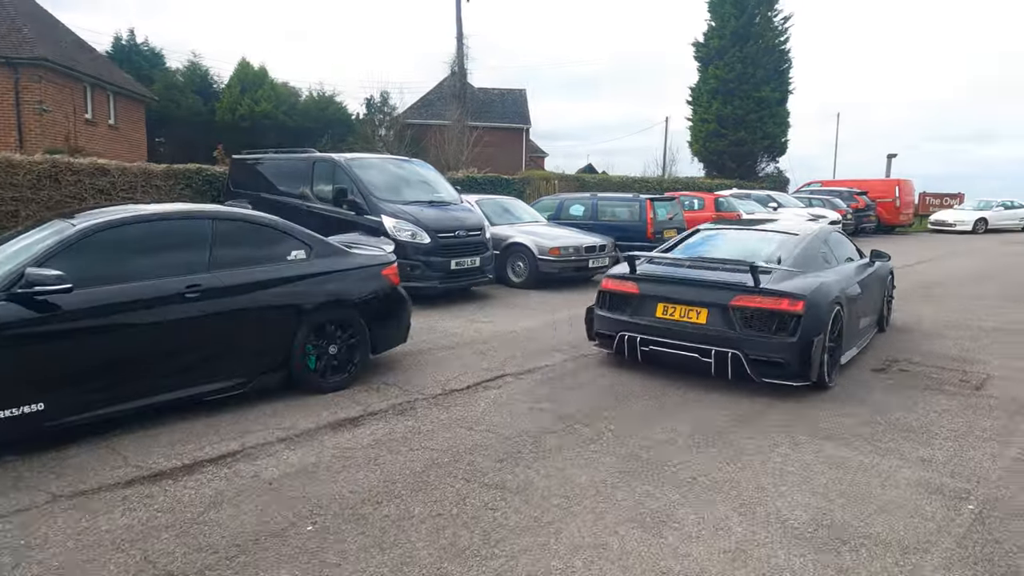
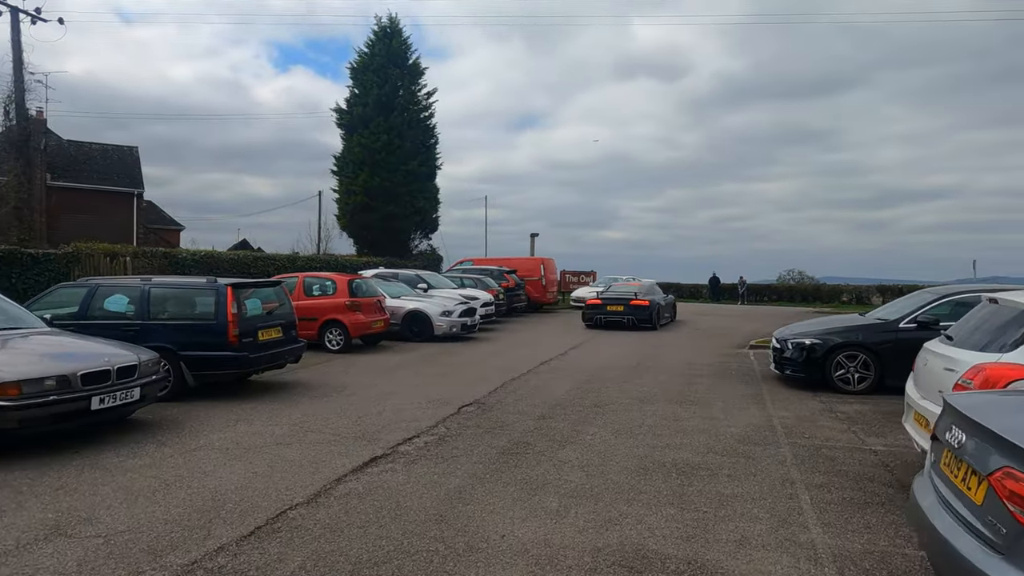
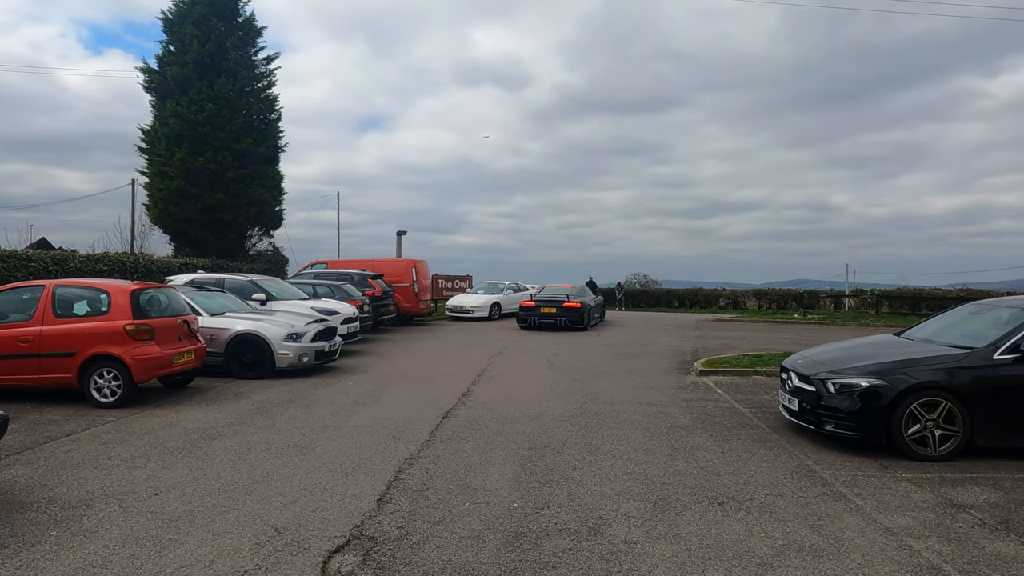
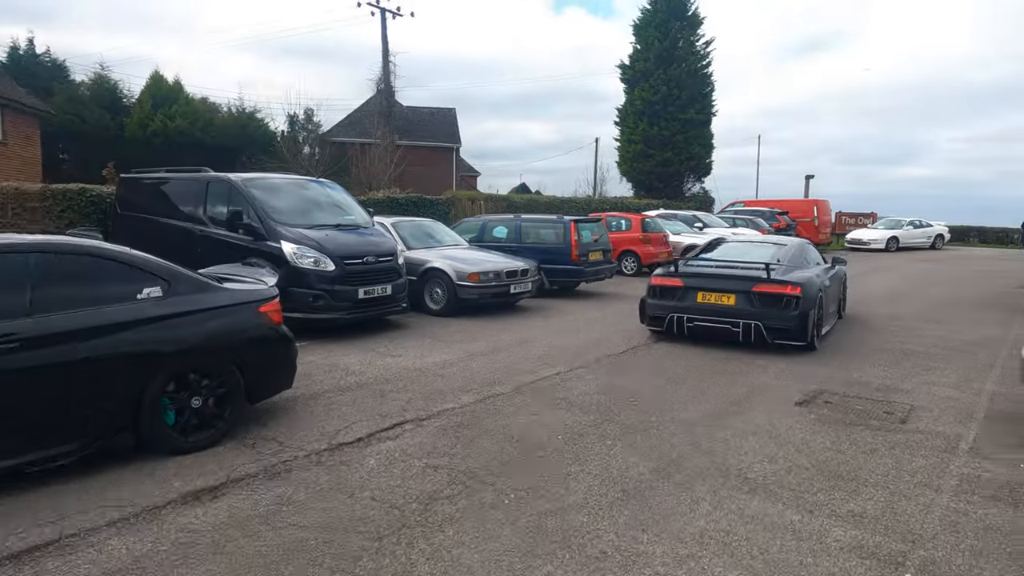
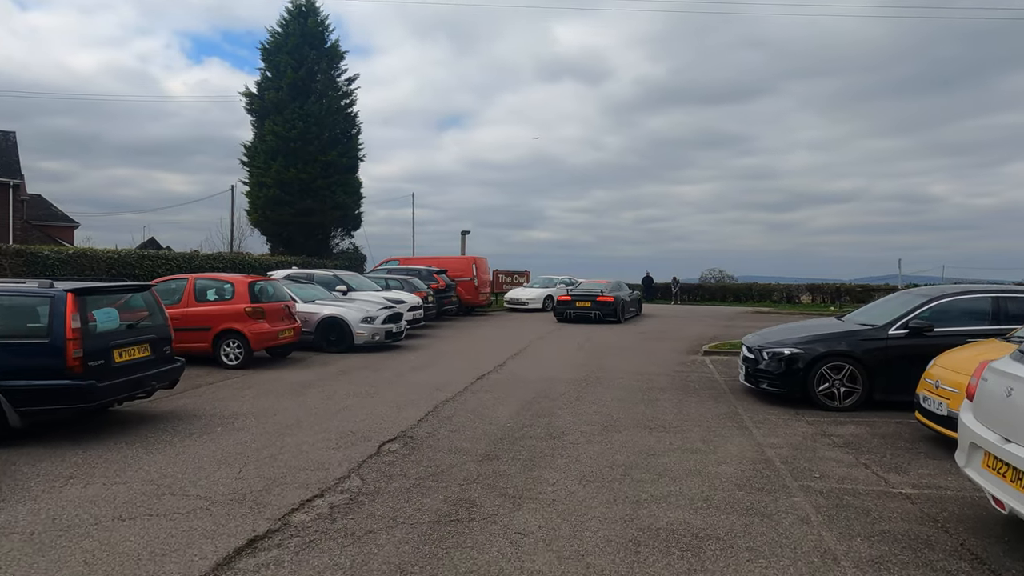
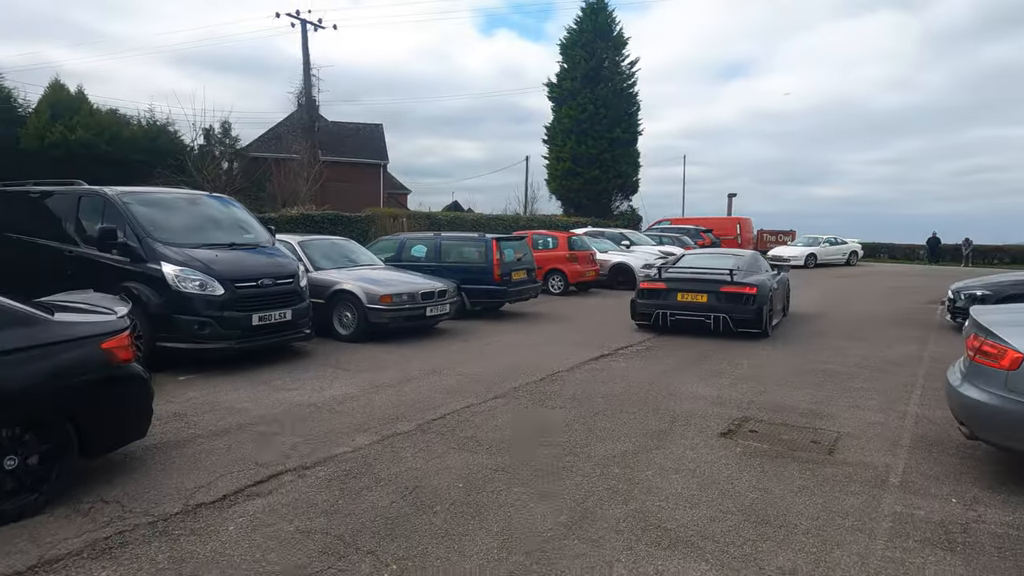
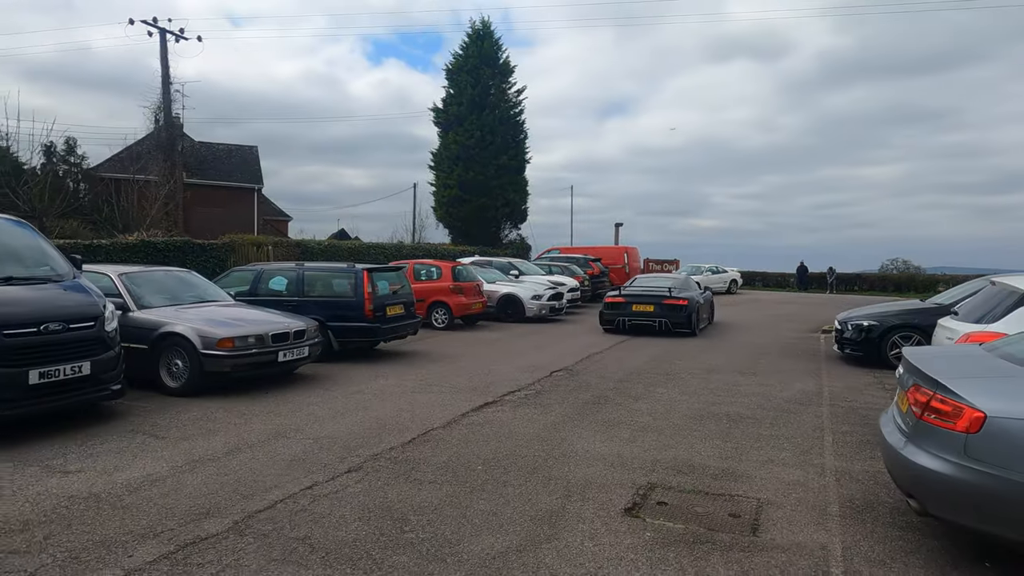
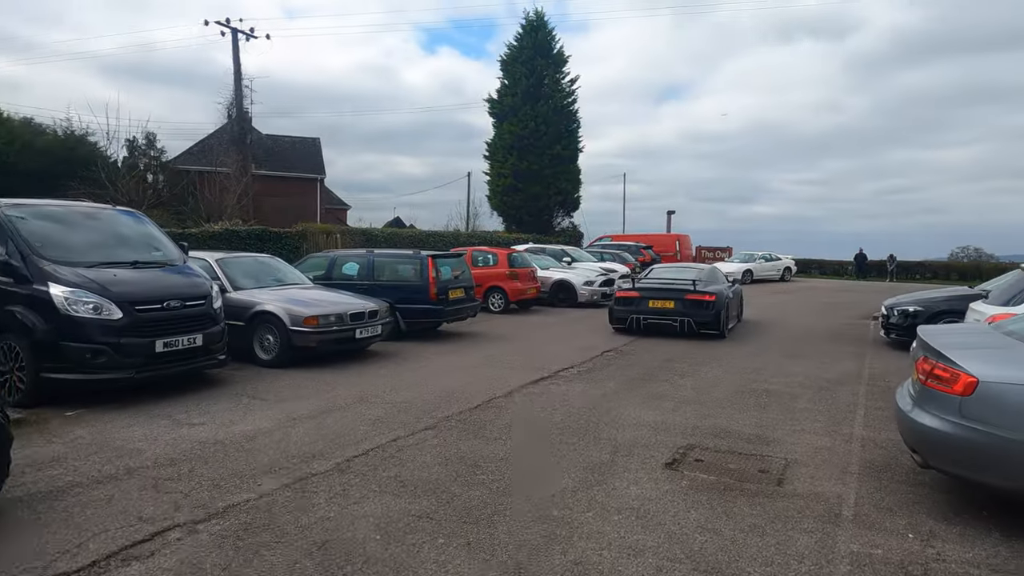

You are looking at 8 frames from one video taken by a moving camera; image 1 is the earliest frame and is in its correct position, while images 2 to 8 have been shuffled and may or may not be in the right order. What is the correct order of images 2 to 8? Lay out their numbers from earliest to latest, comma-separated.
4, 6, 8, 7, 2, 5, 3
